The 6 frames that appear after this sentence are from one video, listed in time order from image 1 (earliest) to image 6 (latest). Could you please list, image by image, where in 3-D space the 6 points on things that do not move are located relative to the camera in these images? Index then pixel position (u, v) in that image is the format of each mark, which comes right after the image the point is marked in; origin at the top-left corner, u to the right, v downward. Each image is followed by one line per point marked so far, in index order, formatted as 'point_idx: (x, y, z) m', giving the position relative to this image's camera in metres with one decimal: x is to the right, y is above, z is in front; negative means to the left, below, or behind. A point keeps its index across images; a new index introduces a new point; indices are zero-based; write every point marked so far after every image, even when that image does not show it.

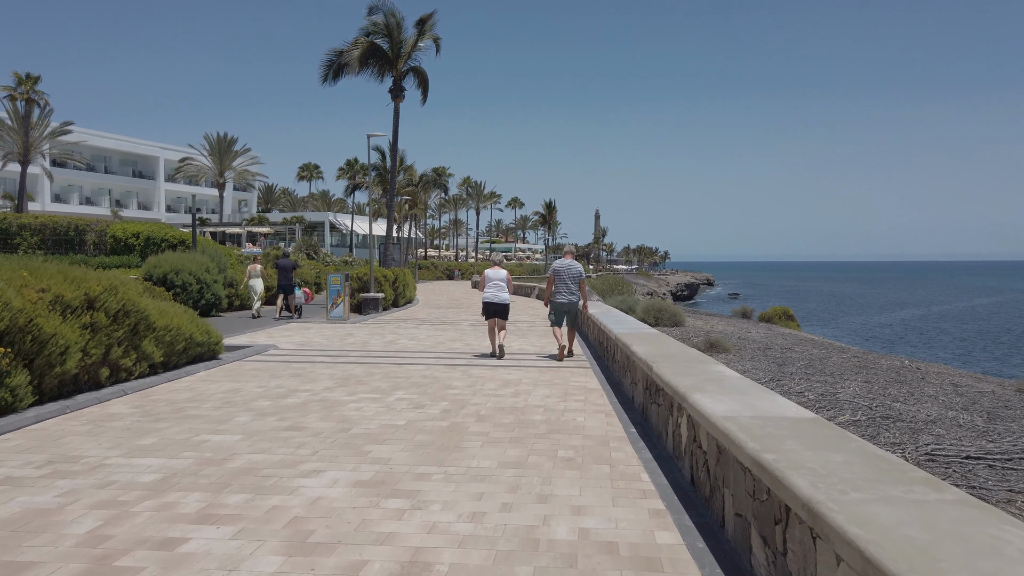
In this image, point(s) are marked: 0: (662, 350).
0: (+1.4, -0.6, +7.0) m
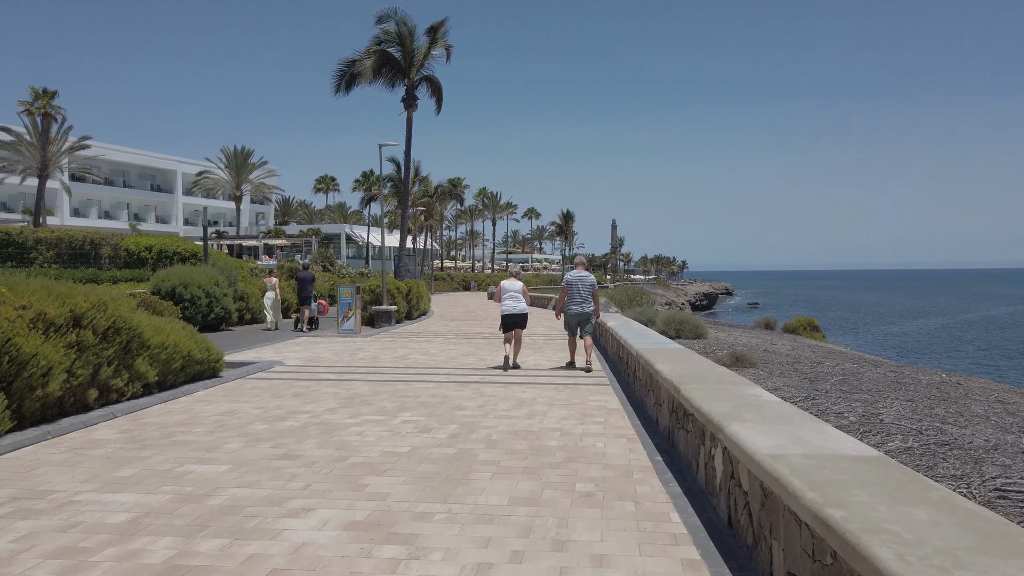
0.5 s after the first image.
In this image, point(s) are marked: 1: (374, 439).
0: (+1.5, -0.7, +6.5) m
1: (-1.2, -1.3, +6.6) m
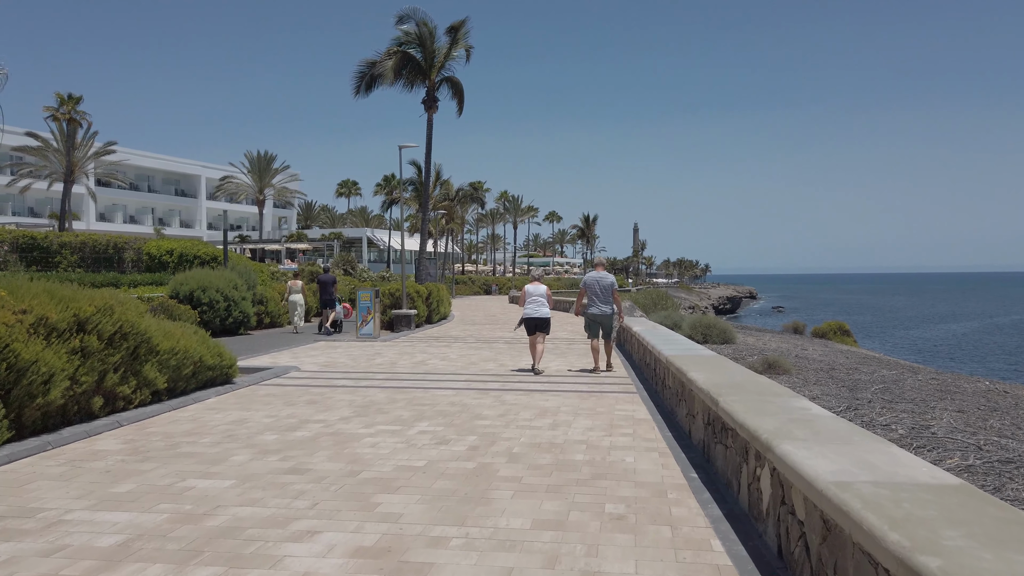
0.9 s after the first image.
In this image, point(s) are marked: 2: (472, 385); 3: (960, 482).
0: (+1.7, -0.7, +6.0) m
1: (-1.0, -1.3, +6.2) m
2: (-0.5, -1.3, +10.2) m
3: (+1.7, -0.7, +2.8) m
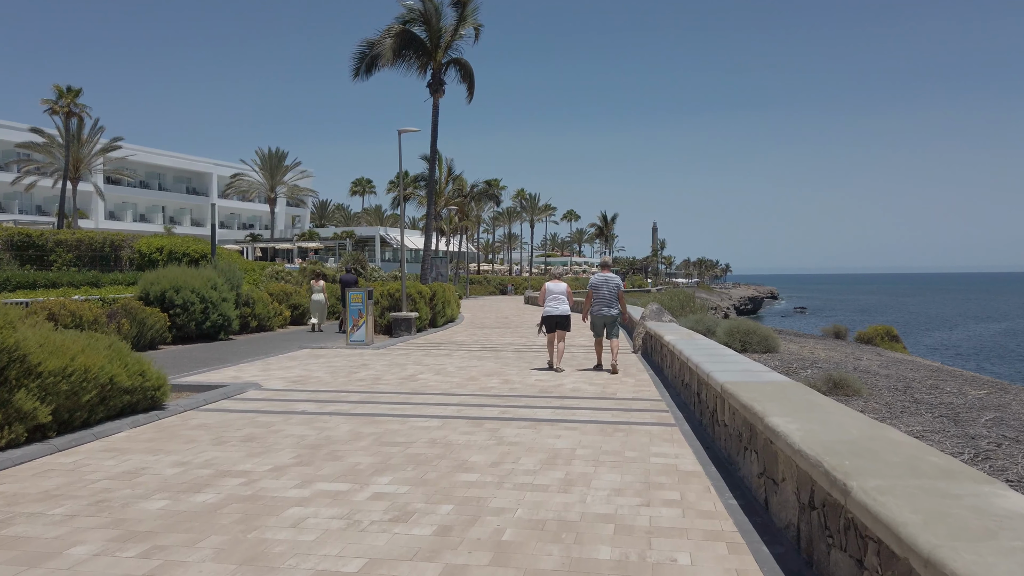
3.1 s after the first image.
0: (+1.6, -0.7, +3.8) m
1: (-1.1, -1.3, +4.2) m
2: (-0.5, -1.3, +8.1) m
3: (+1.5, -0.7, +0.7) m
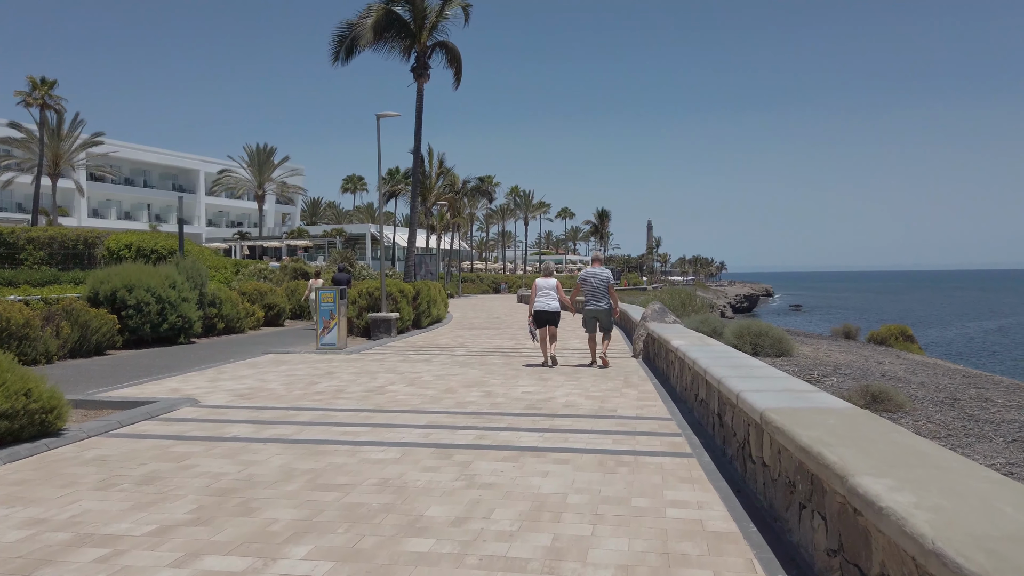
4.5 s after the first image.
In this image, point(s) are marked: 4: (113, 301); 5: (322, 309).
0: (+1.5, -0.7, +2.4) m
1: (-1.2, -1.3, +2.7) m
2: (-0.7, -1.3, +6.6) m
3: (+1.4, -0.7, -0.8) m
4: (-7.6, -0.2, +14.5) m
5: (-3.5, -0.4, +14.2) m
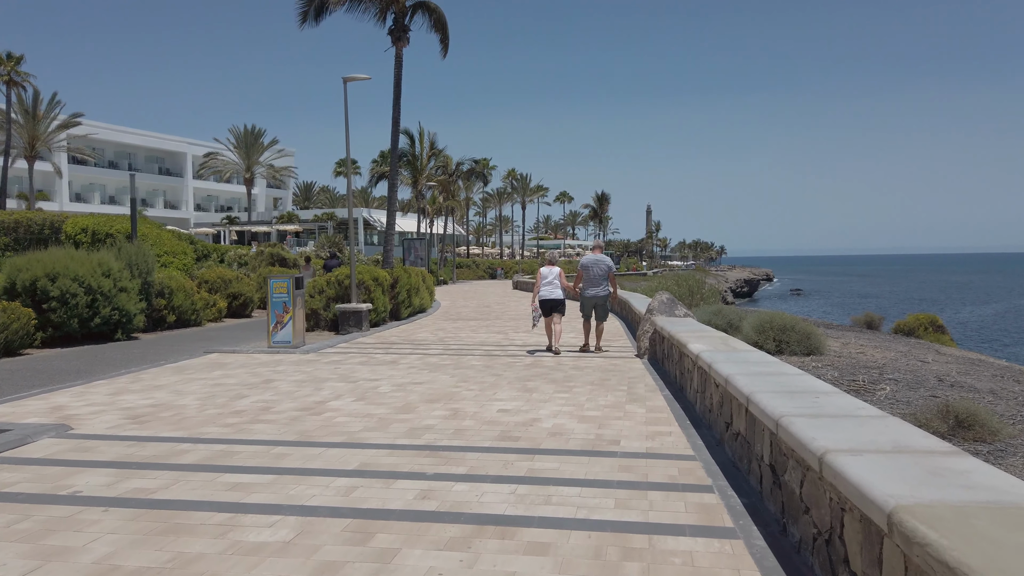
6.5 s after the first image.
0: (+1.2, -0.7, +0.4) m
1: (-1.5, -1.4, +0.7) m
2: (-0.9, -1.2, +4.6) m
3: (+1.2, -0.8, -2.7) m
4: (-7.8, -0.1, +12.5) m
5: (-3.8, -0.2, +12.3) m
